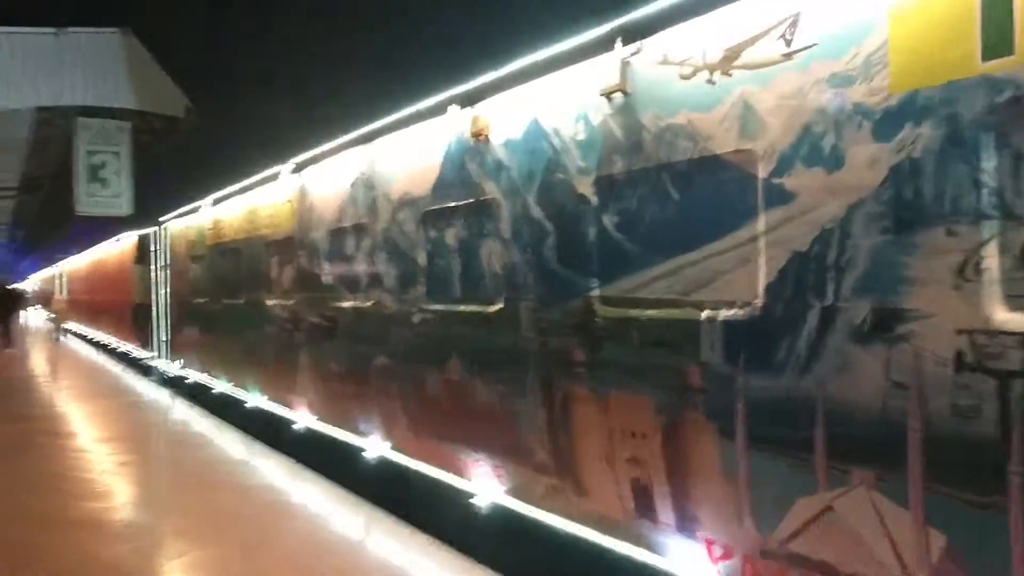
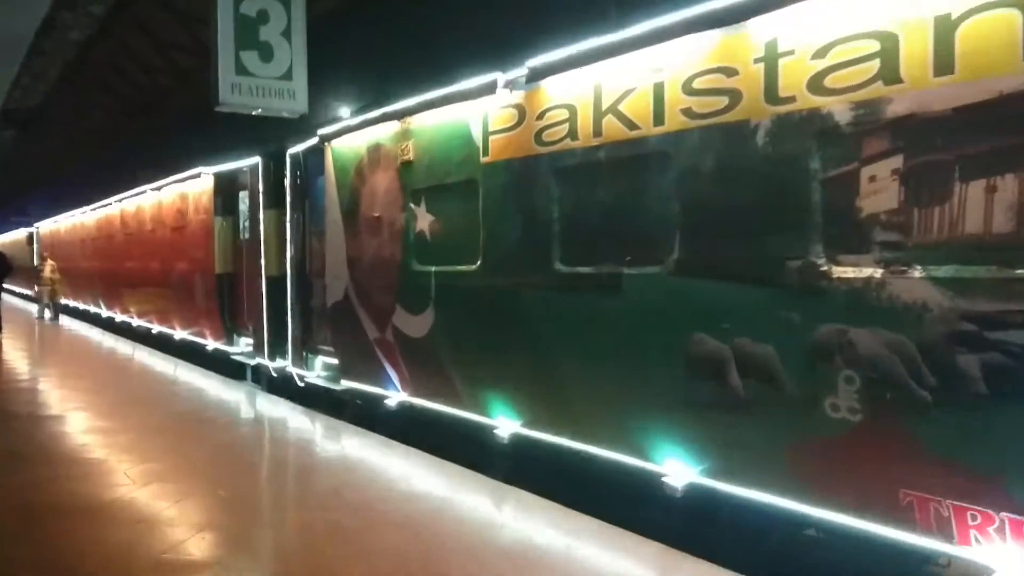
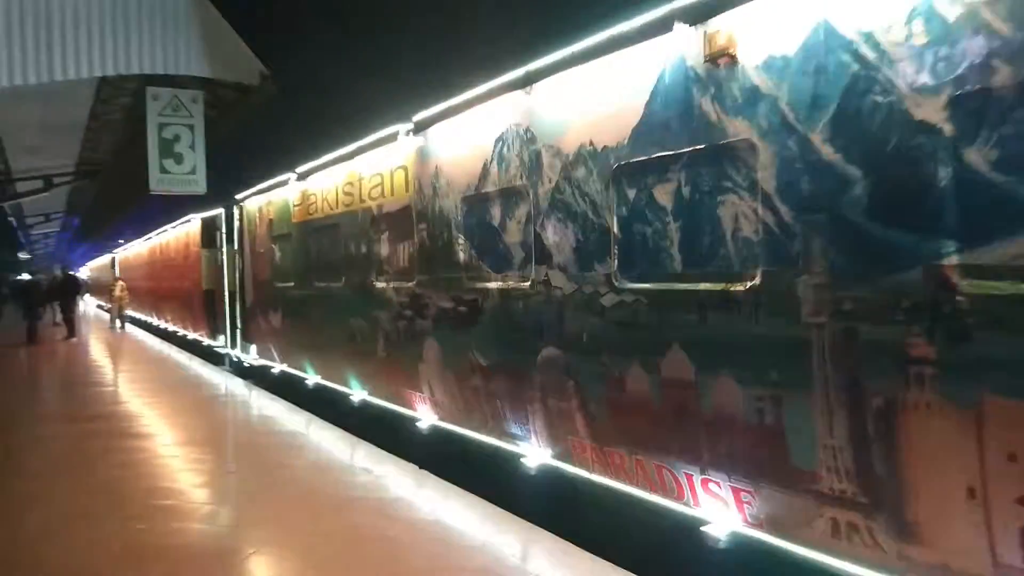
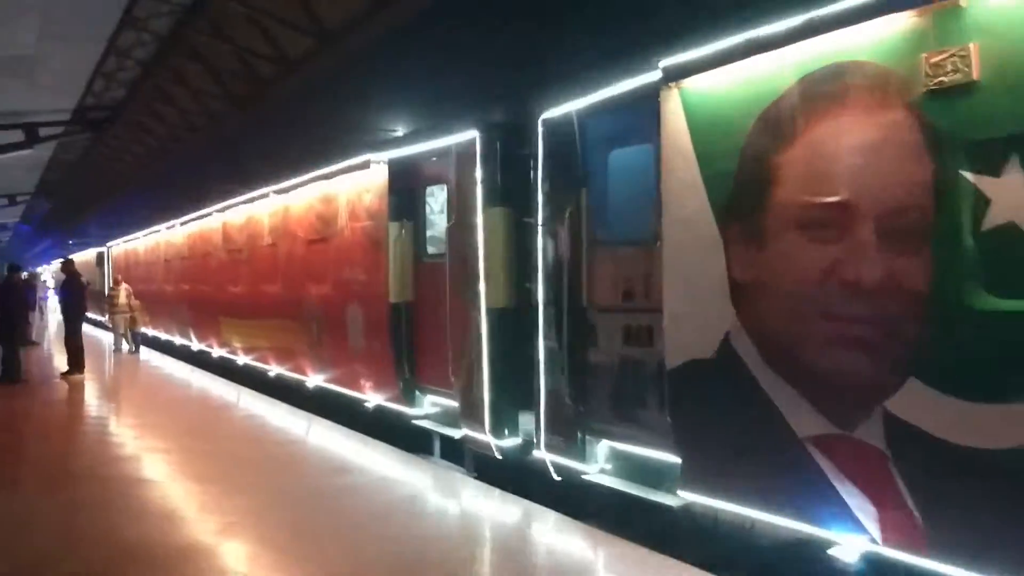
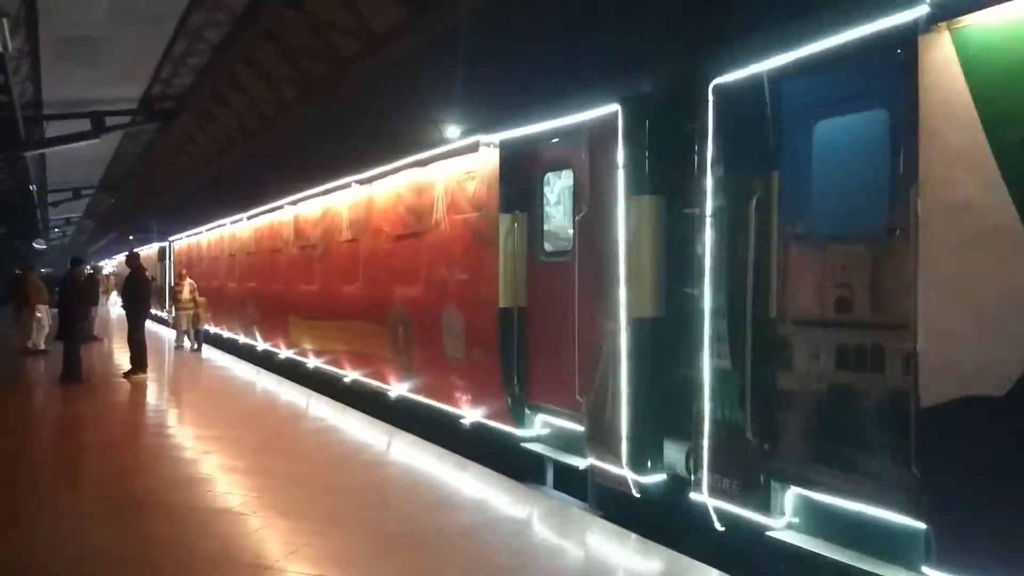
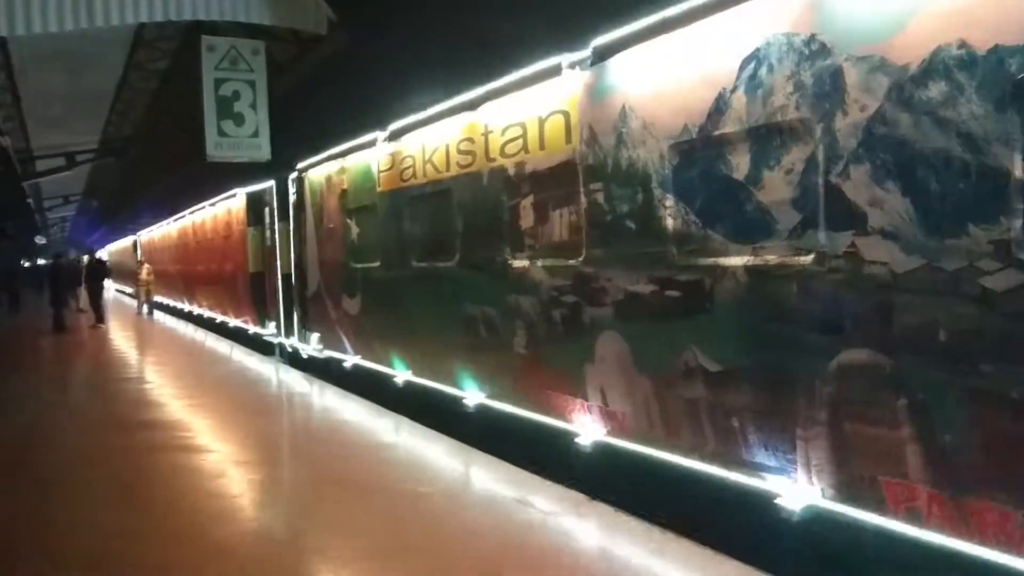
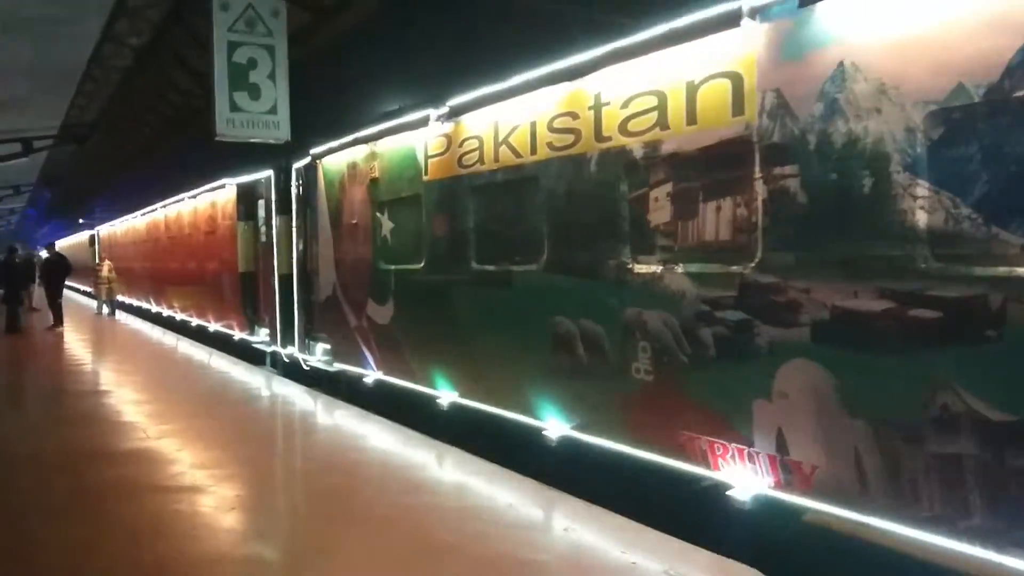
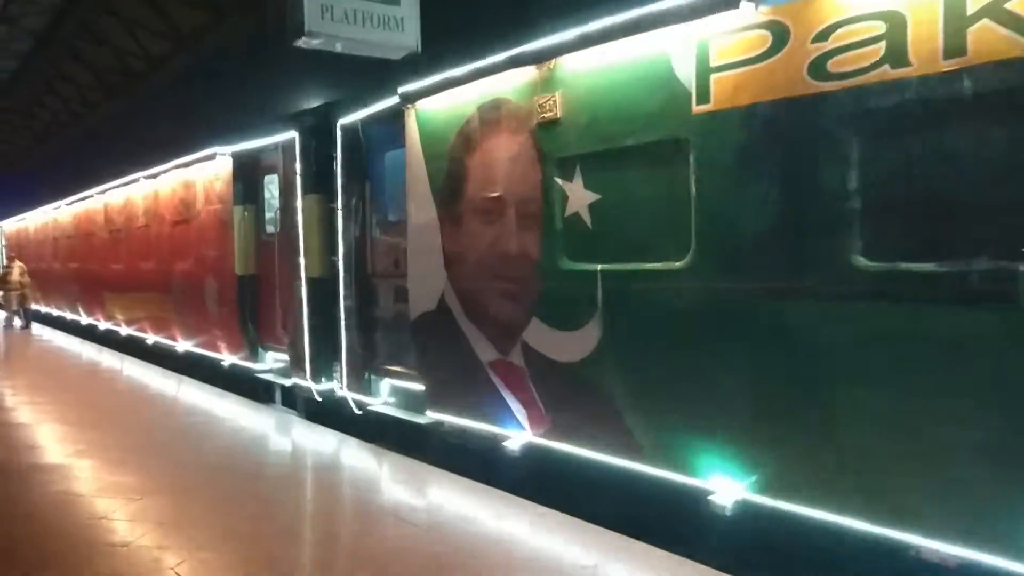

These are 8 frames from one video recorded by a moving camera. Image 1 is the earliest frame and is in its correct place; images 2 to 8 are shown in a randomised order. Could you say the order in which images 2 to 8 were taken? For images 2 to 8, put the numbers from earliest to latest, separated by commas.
3, 6, 7, 2, 8, 4, 5
